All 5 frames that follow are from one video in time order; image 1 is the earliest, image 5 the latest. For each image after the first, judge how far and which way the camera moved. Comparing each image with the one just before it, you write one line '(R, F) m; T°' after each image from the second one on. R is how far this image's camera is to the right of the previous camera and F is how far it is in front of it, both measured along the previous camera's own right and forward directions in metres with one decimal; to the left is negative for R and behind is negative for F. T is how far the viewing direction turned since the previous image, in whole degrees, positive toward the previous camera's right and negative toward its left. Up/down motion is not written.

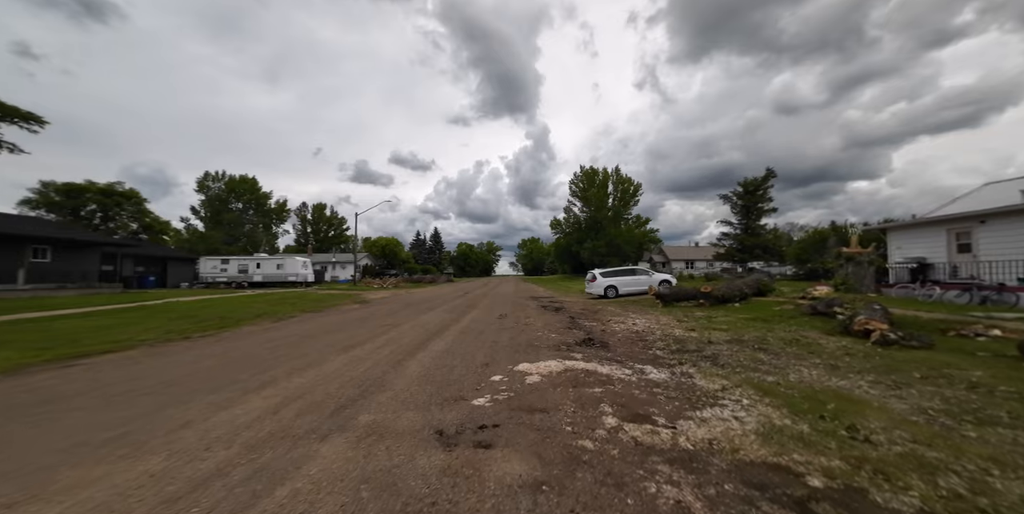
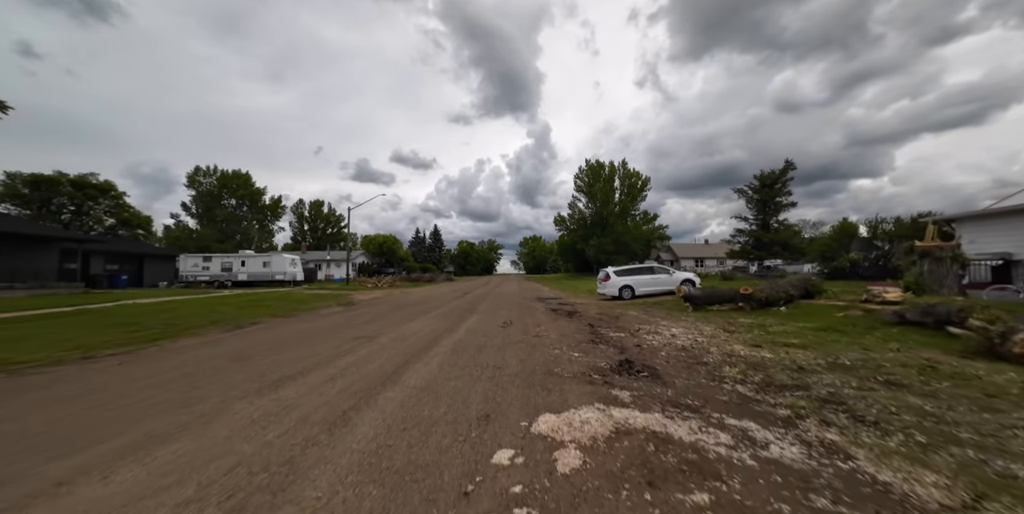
(-0.2, +2.2) m; 0°
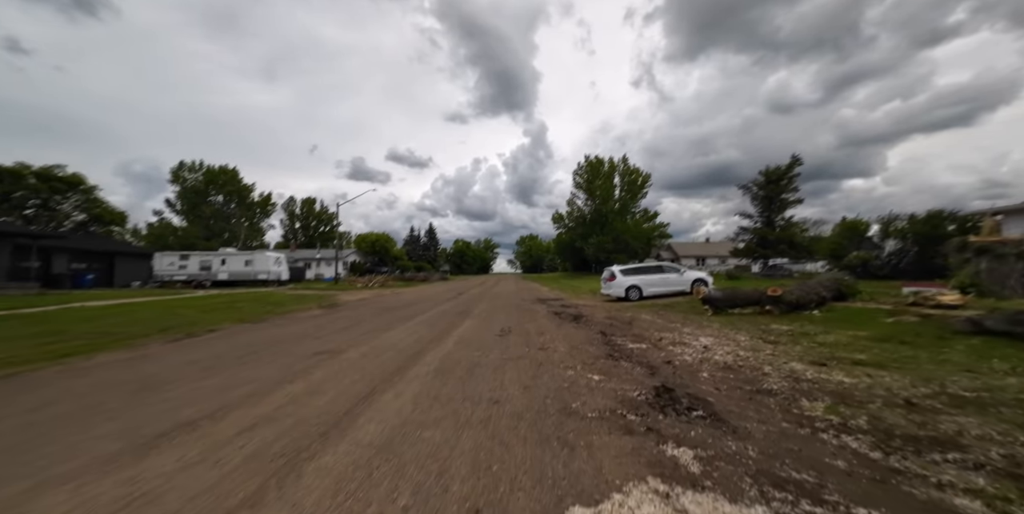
(-0.1, +1.5) m; +1°
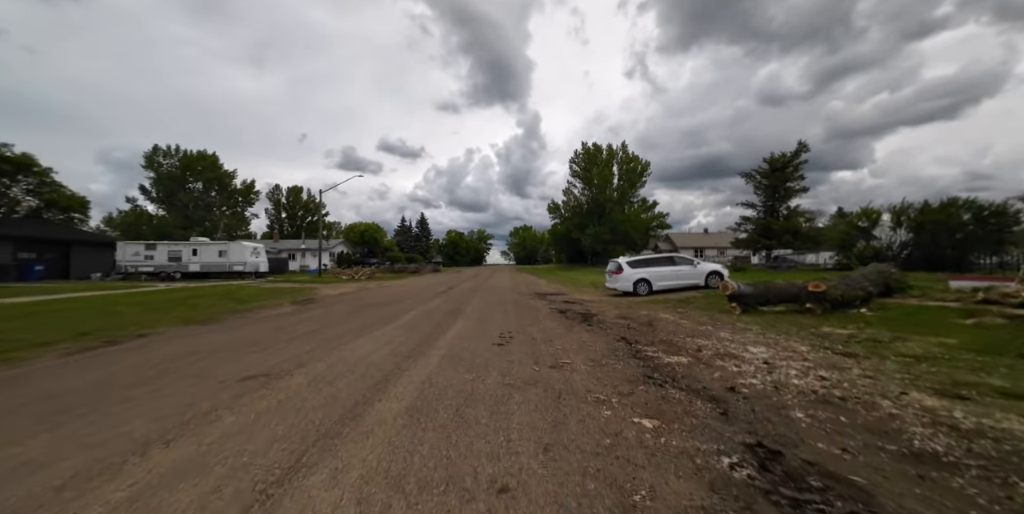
(-0.2, +1.8) m; +1°
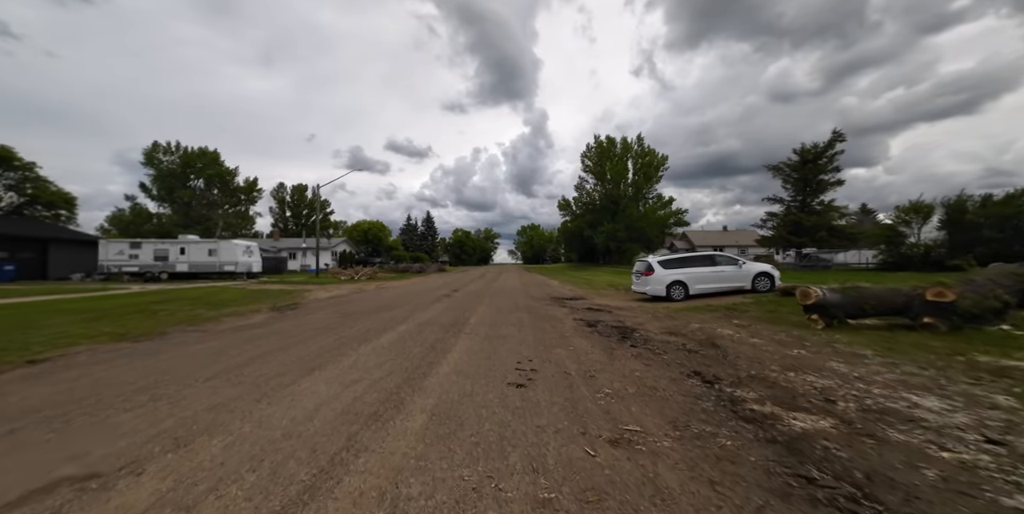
(-0.3, +2.3) m; -1°
